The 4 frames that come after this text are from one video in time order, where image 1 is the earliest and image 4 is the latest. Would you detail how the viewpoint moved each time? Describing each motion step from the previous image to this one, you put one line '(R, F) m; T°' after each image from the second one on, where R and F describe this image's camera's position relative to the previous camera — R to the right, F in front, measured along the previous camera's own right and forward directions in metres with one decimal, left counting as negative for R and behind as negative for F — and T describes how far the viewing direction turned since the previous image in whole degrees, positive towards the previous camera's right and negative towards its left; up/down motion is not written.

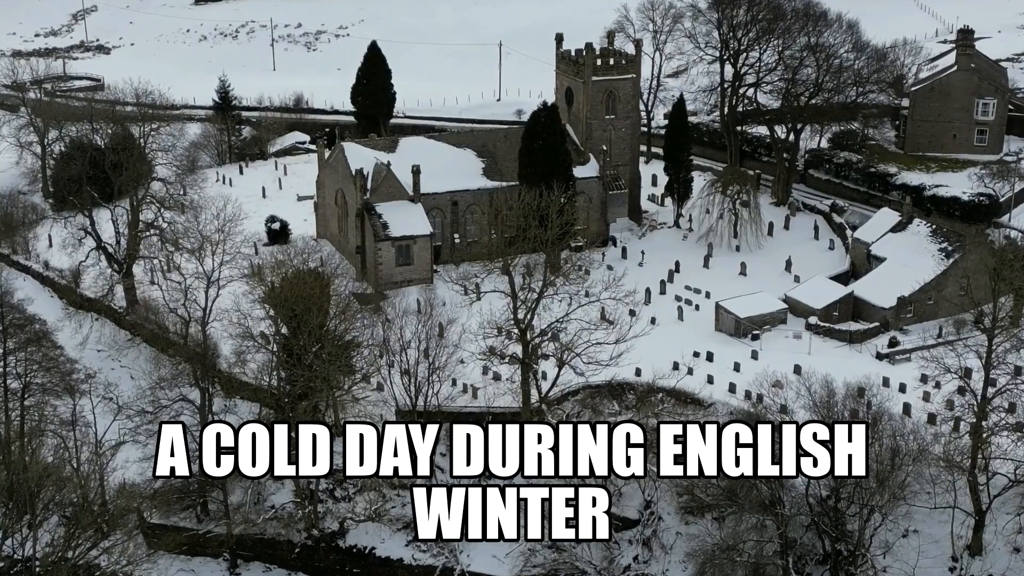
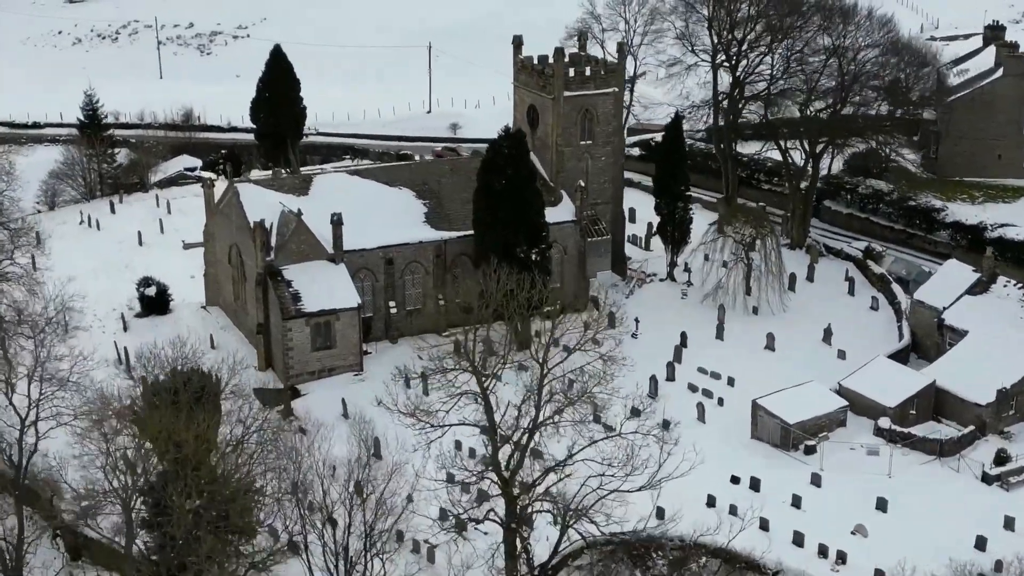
(-1.3, +13.8) m; +4°
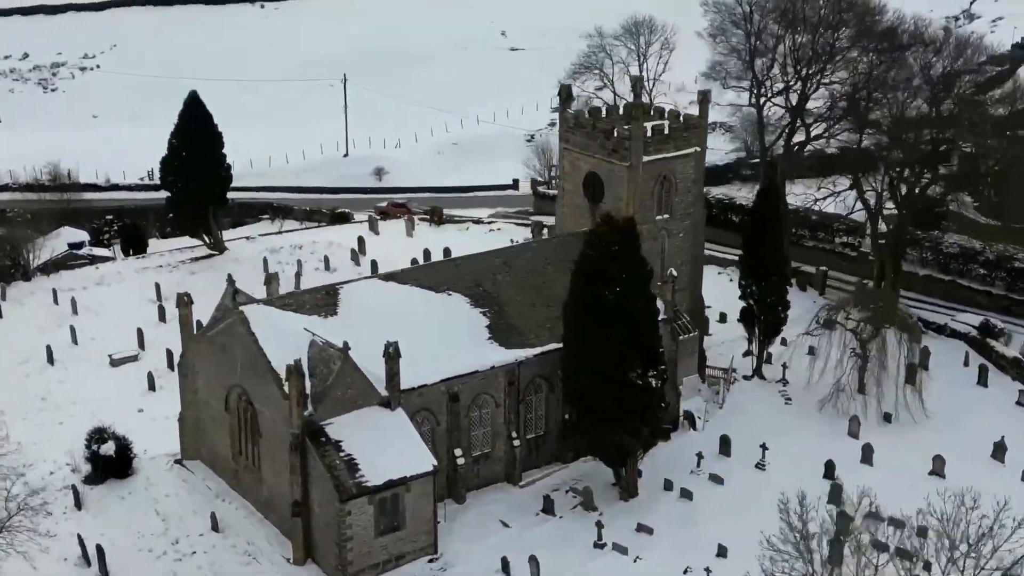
(-7.8, +10.9) m; +9°
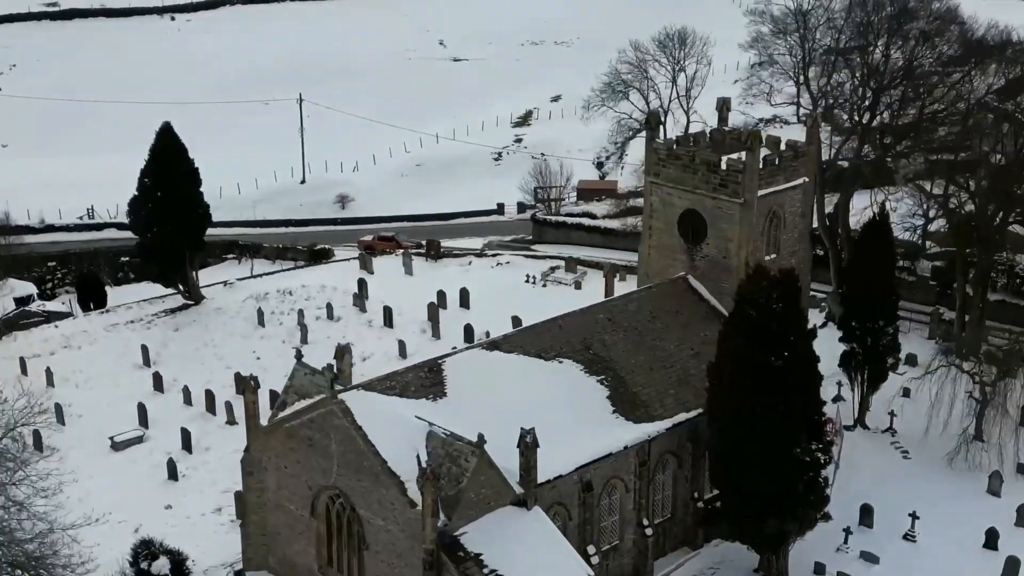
(-6.0, +5.1) m; +7°
